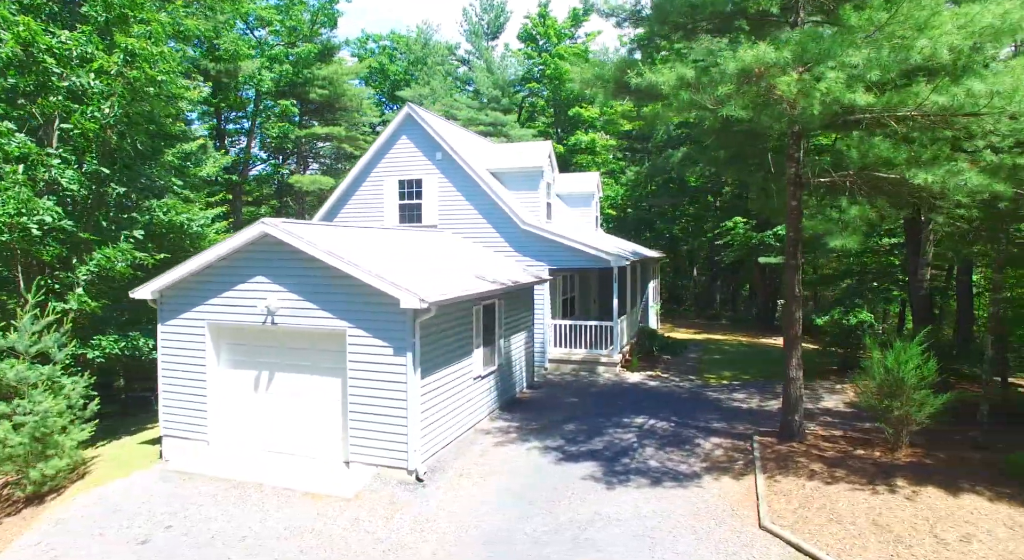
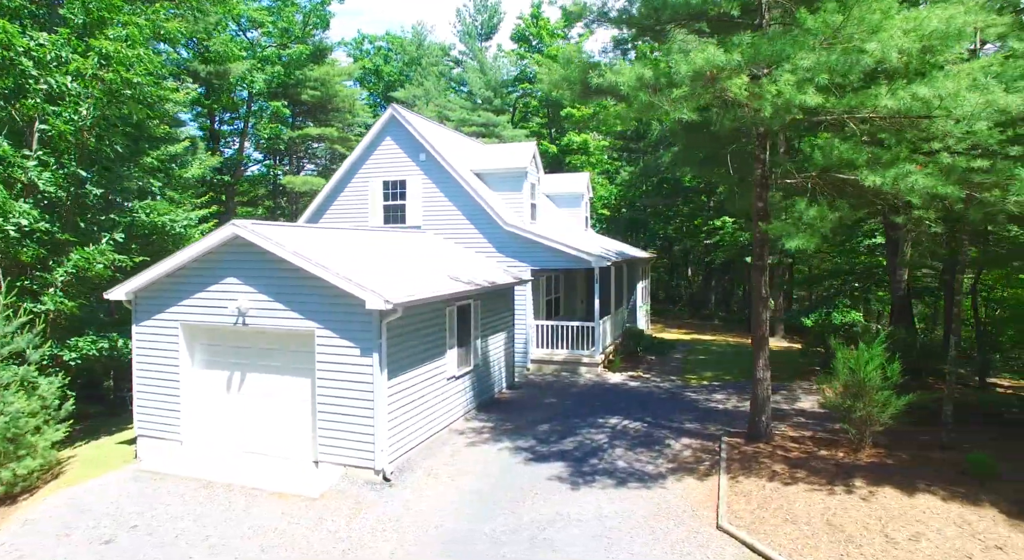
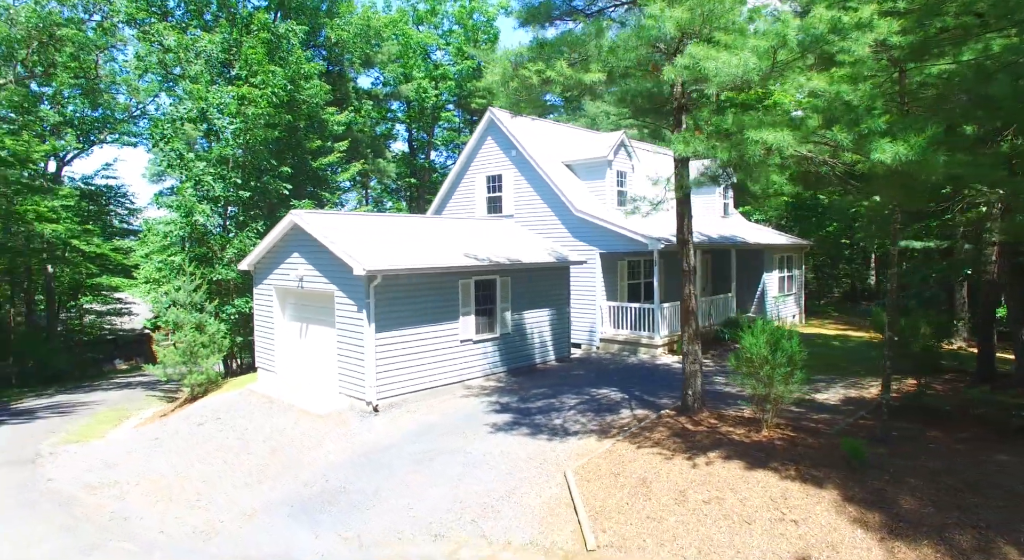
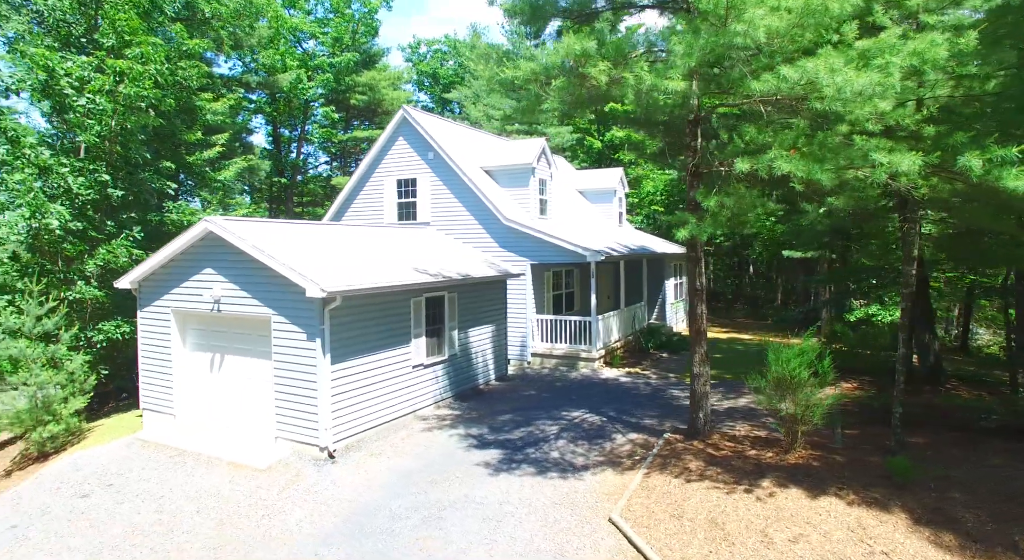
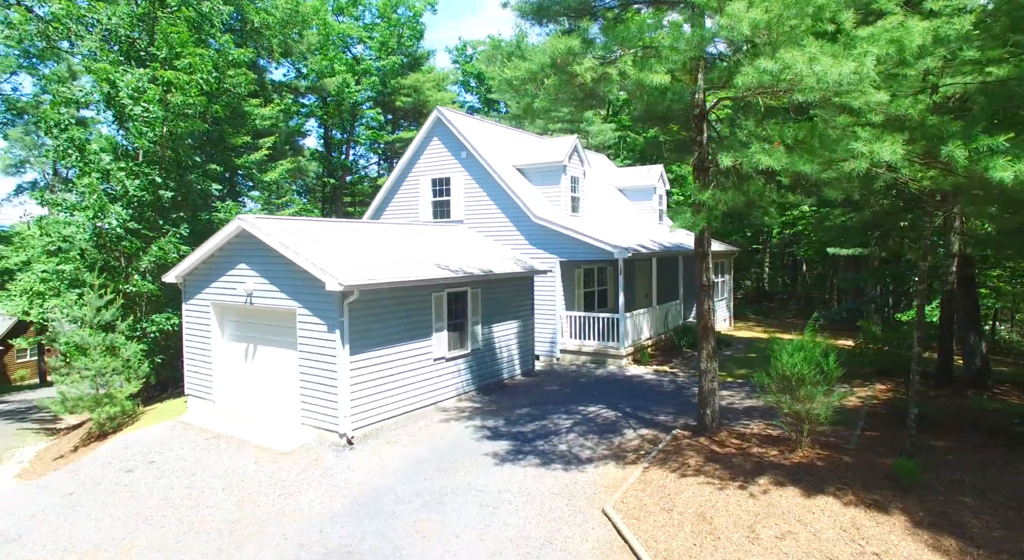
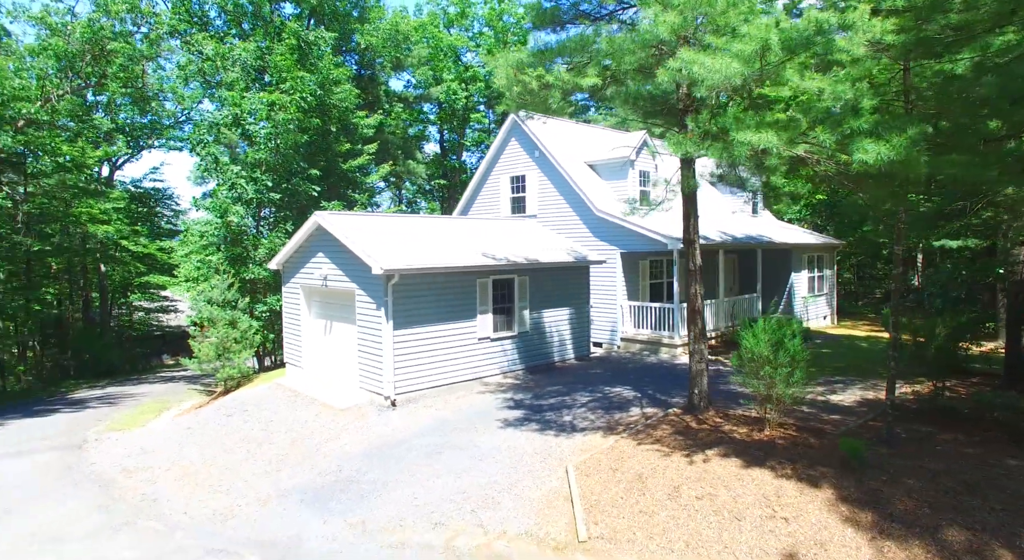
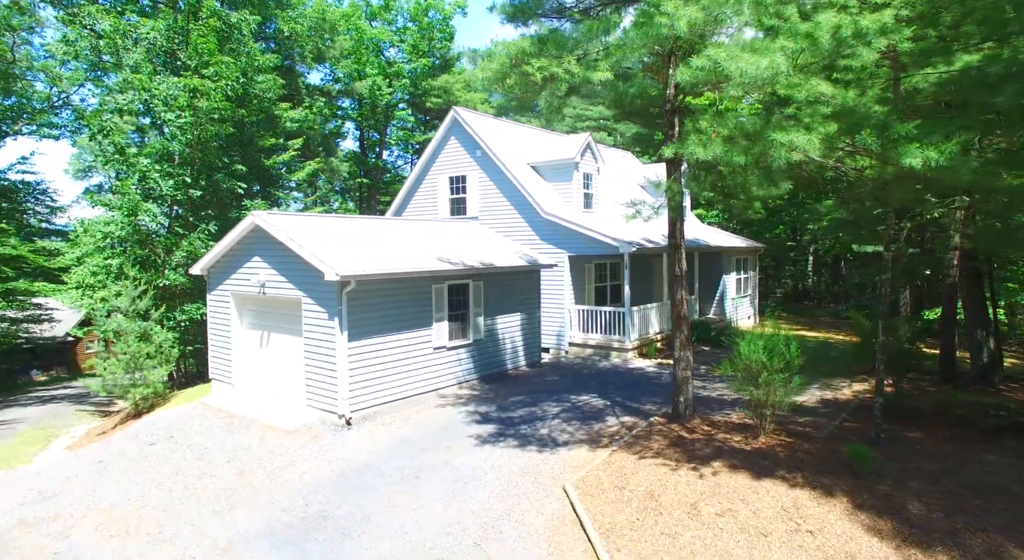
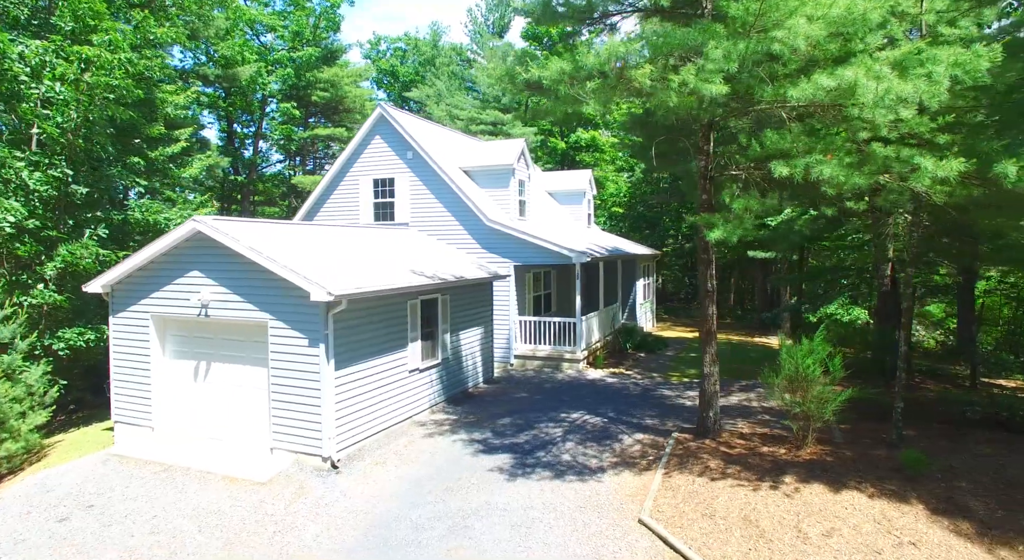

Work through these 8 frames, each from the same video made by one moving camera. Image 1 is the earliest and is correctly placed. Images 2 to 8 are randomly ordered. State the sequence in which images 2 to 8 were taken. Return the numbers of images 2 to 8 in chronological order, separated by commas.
2, 8, 4, 5, 7, 3, 6
